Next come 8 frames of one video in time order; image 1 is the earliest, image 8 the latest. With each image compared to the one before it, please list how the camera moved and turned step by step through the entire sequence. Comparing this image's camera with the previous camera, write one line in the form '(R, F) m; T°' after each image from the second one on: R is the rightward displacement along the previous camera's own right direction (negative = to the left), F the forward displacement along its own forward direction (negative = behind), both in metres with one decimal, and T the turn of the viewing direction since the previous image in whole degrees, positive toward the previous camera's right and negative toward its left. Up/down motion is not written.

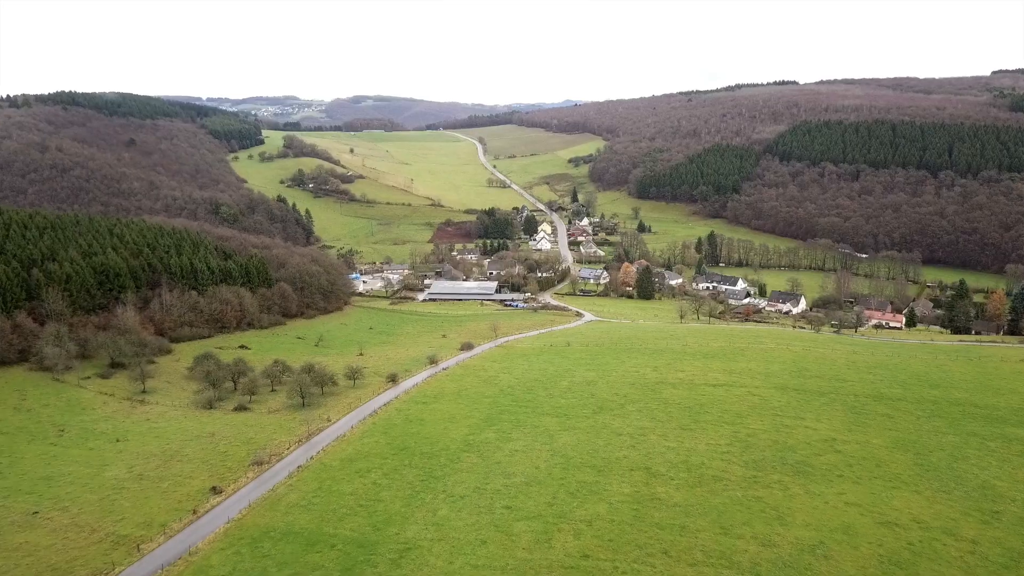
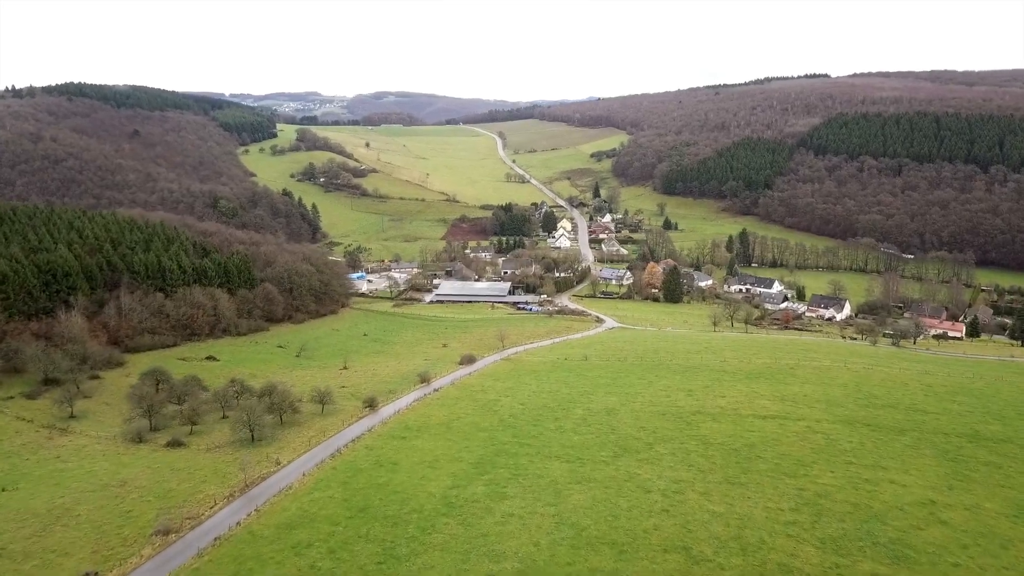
(+0.9, +8.6) m; -2°
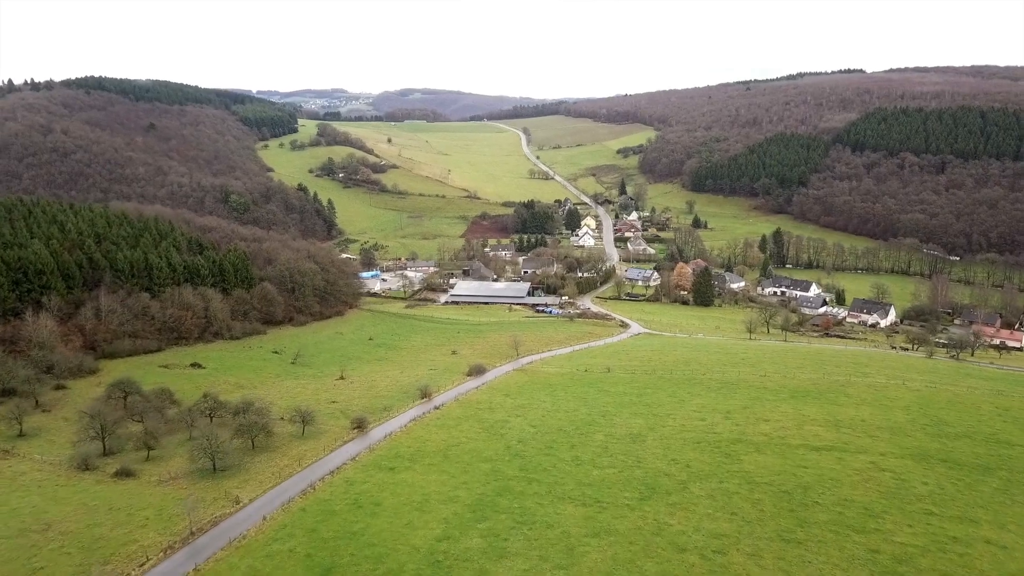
(+0.6, +5.3) m; -2°
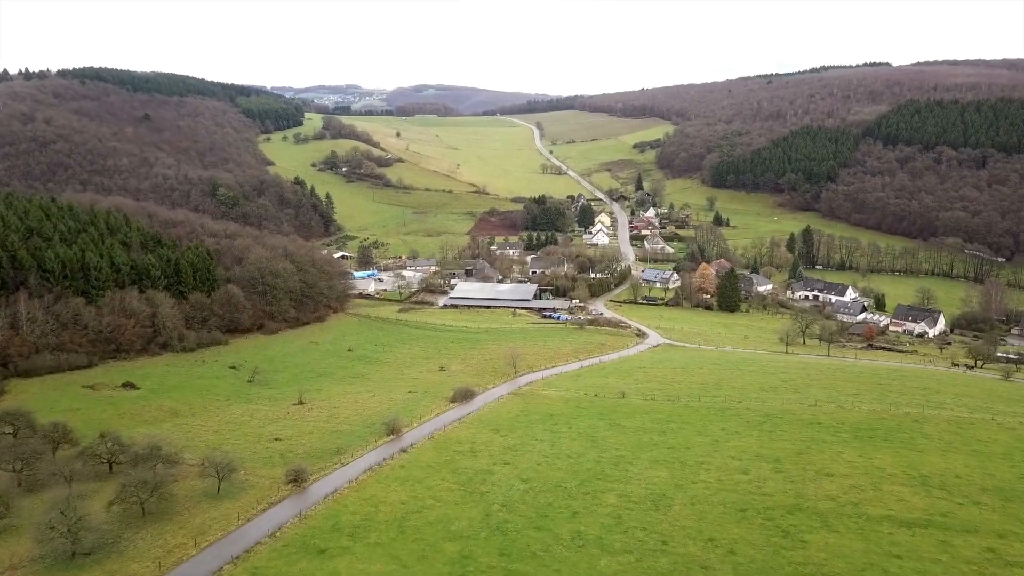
(+1.0, +8.3) m; -1°
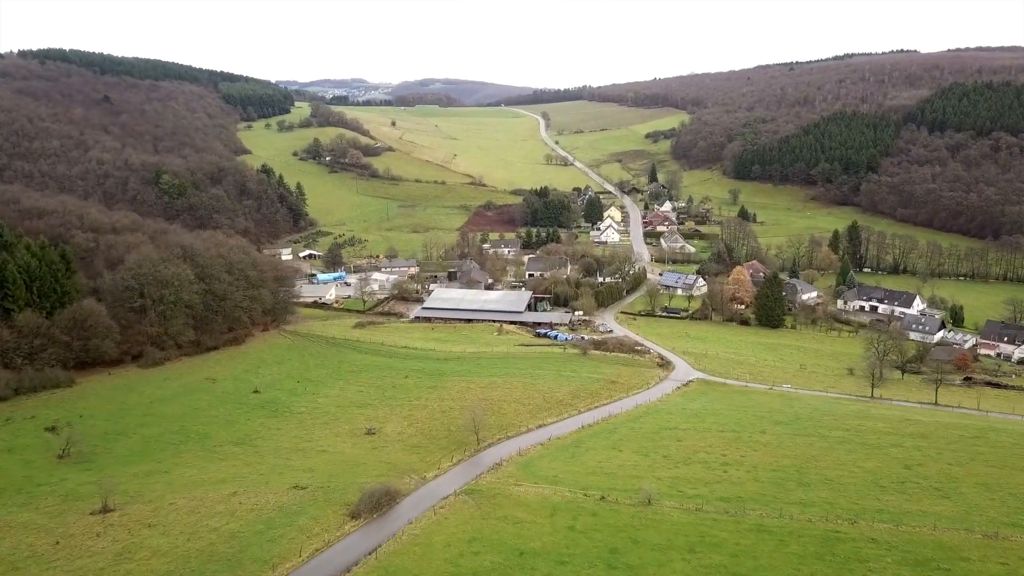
(+1.7, +16.3) m; -1°
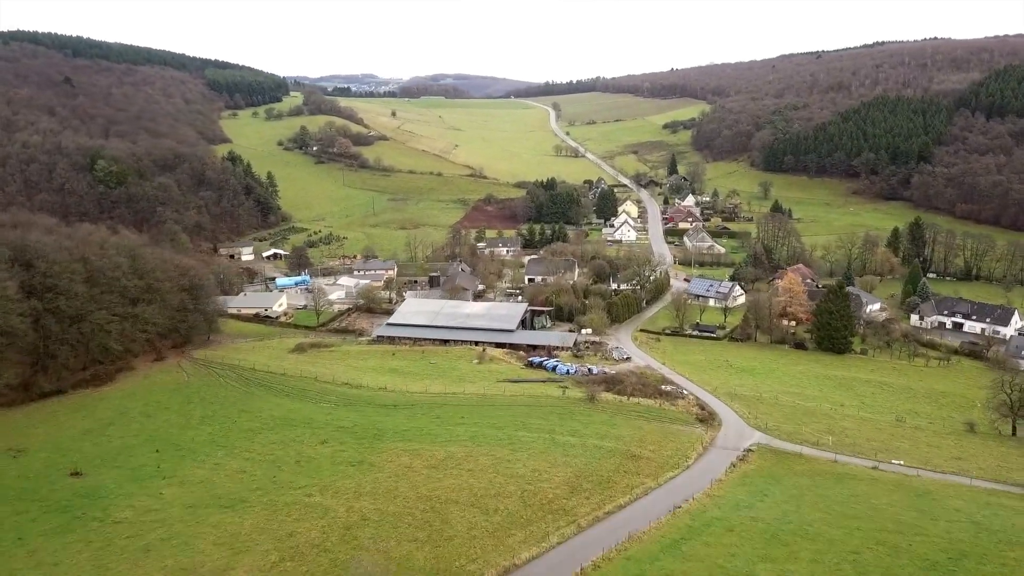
(+1.5, +14.5) m; -1°
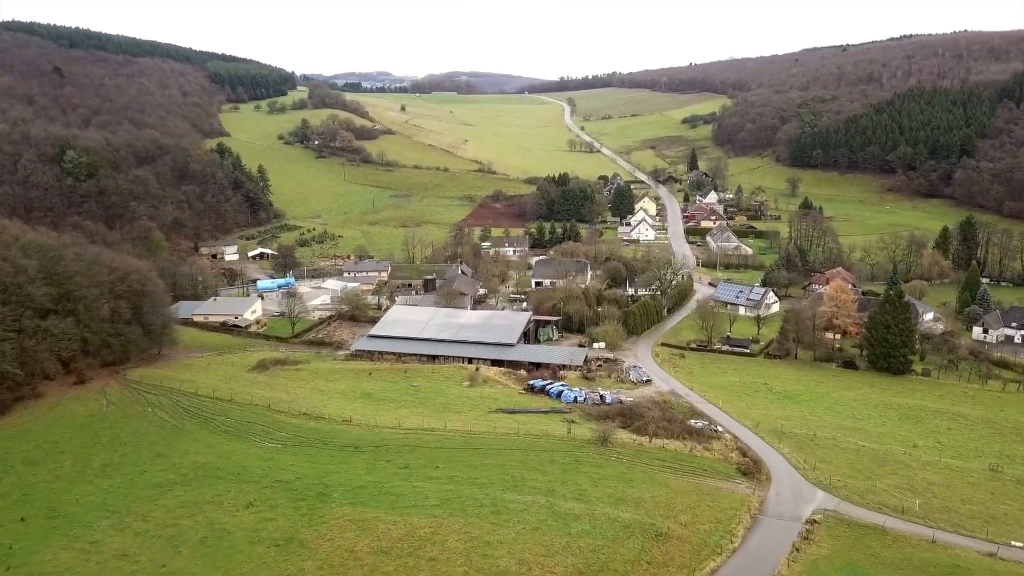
(+0.8, +7.3) m; -1°
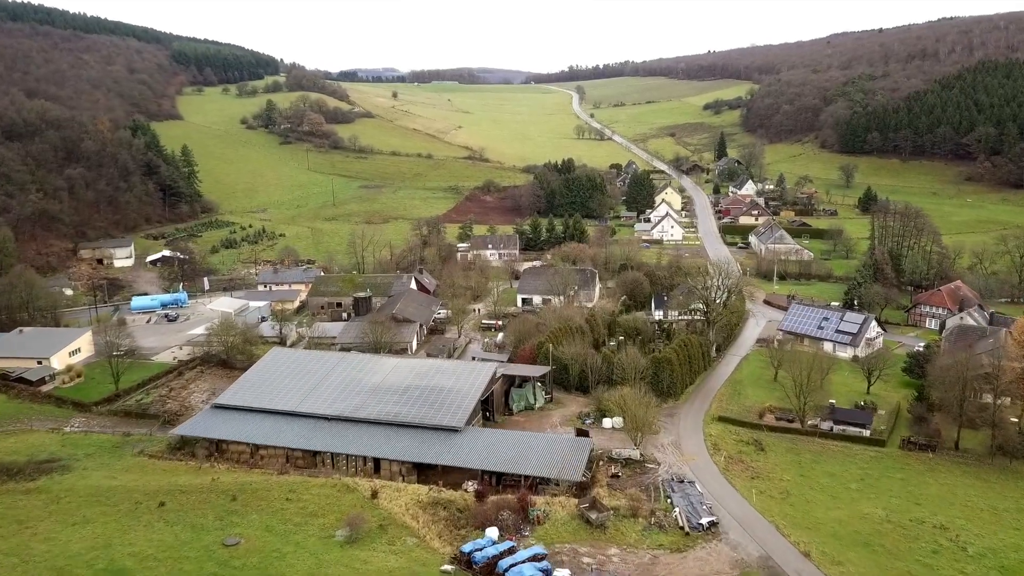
(+2.0, +19.4) m; -1°
